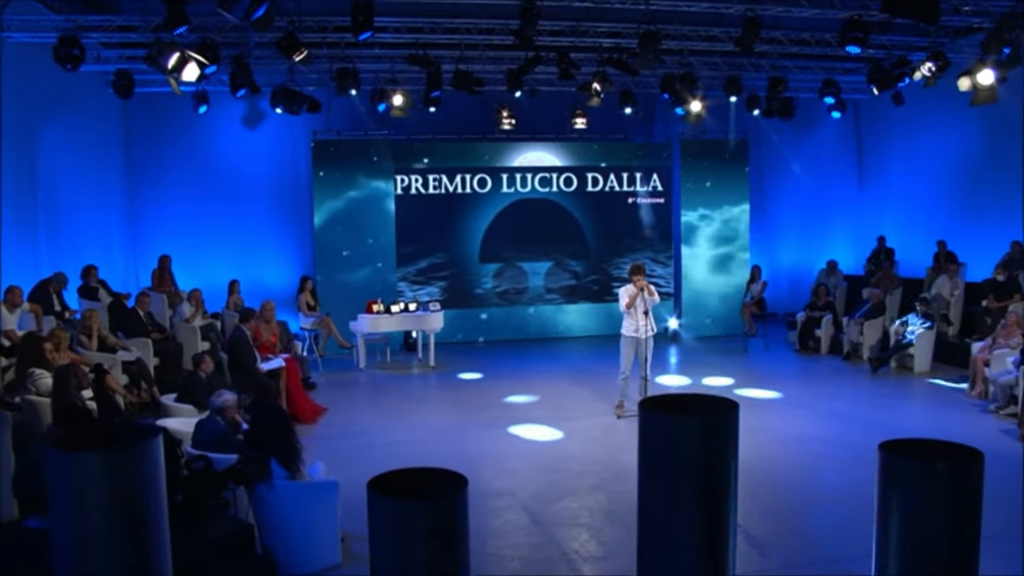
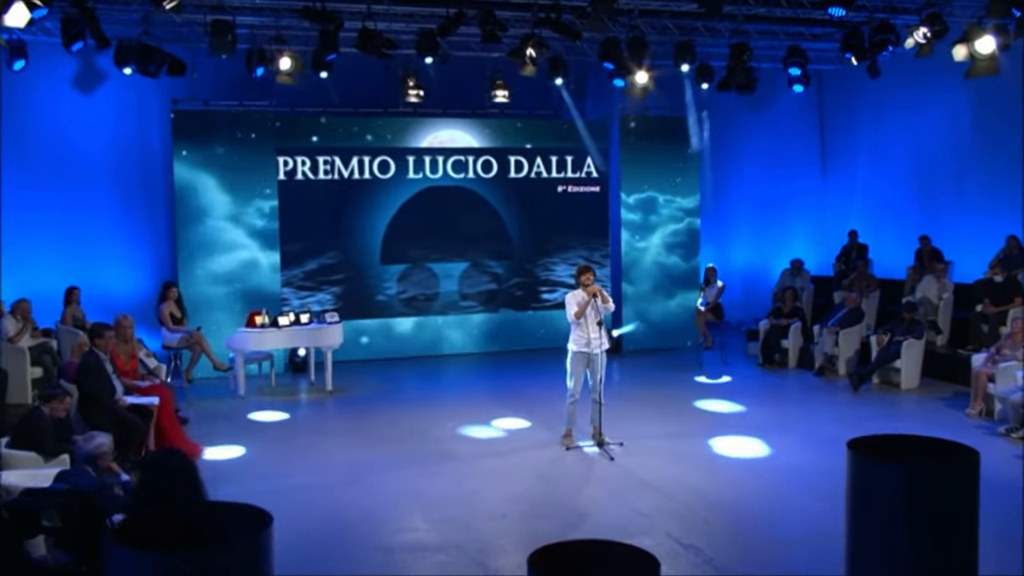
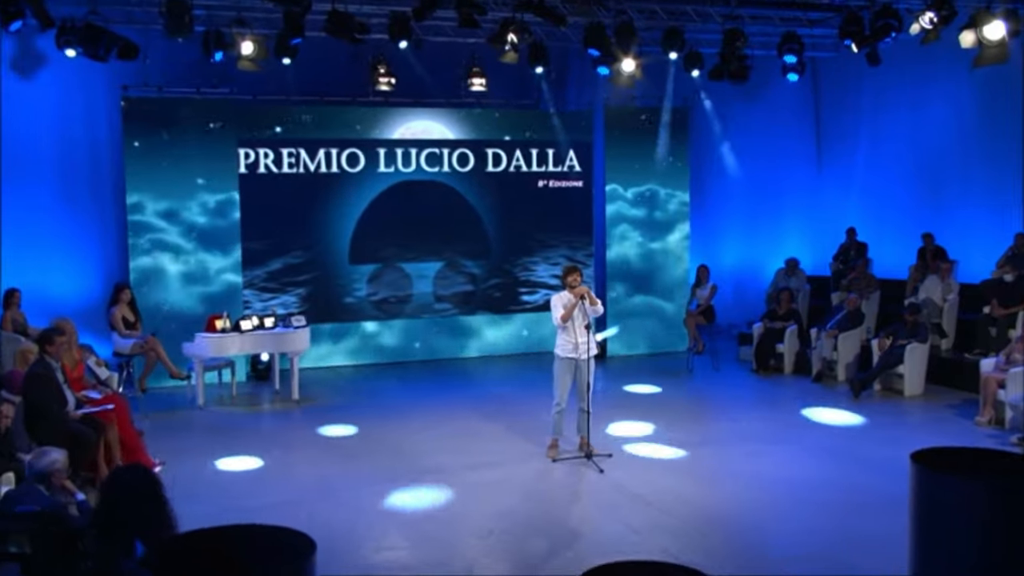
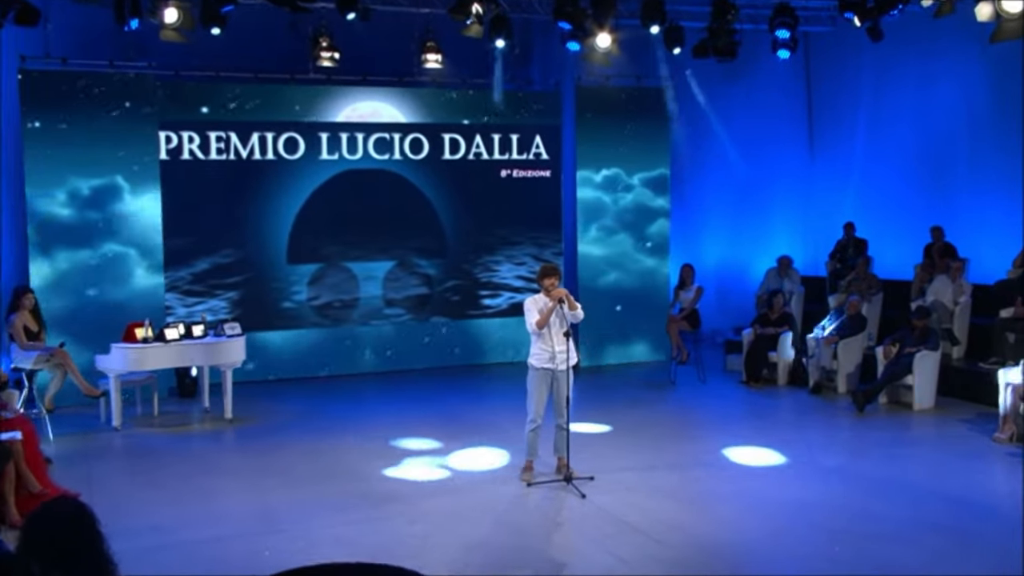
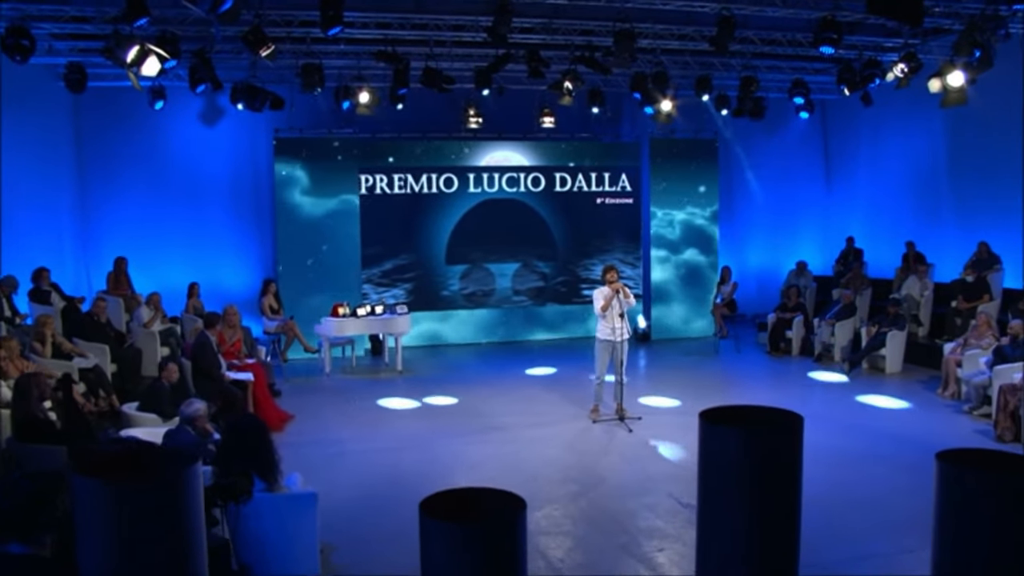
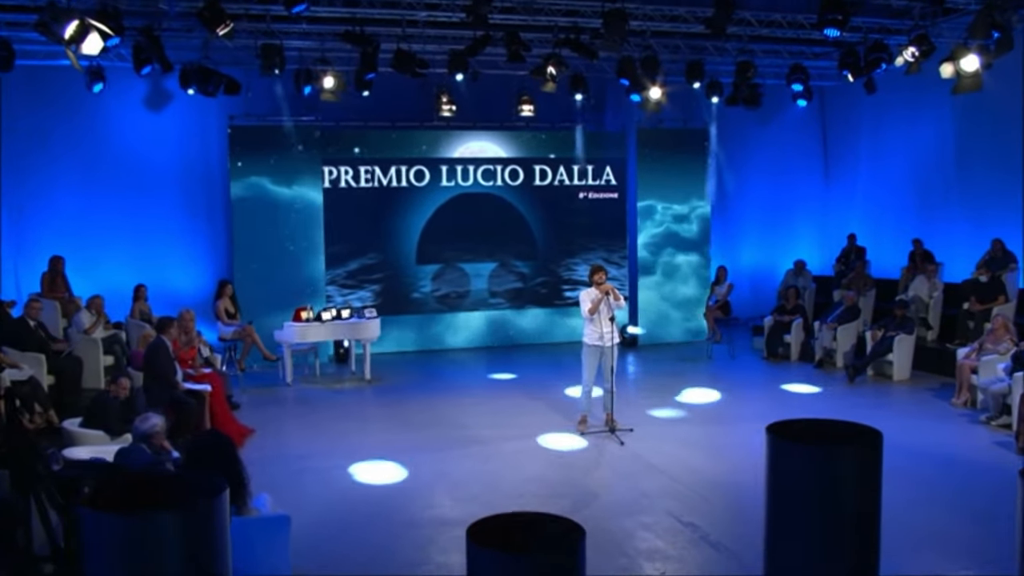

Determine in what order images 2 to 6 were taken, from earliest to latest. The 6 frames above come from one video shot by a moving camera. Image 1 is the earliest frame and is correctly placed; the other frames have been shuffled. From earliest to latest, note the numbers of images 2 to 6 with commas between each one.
5, 6, 2, 3, 4
